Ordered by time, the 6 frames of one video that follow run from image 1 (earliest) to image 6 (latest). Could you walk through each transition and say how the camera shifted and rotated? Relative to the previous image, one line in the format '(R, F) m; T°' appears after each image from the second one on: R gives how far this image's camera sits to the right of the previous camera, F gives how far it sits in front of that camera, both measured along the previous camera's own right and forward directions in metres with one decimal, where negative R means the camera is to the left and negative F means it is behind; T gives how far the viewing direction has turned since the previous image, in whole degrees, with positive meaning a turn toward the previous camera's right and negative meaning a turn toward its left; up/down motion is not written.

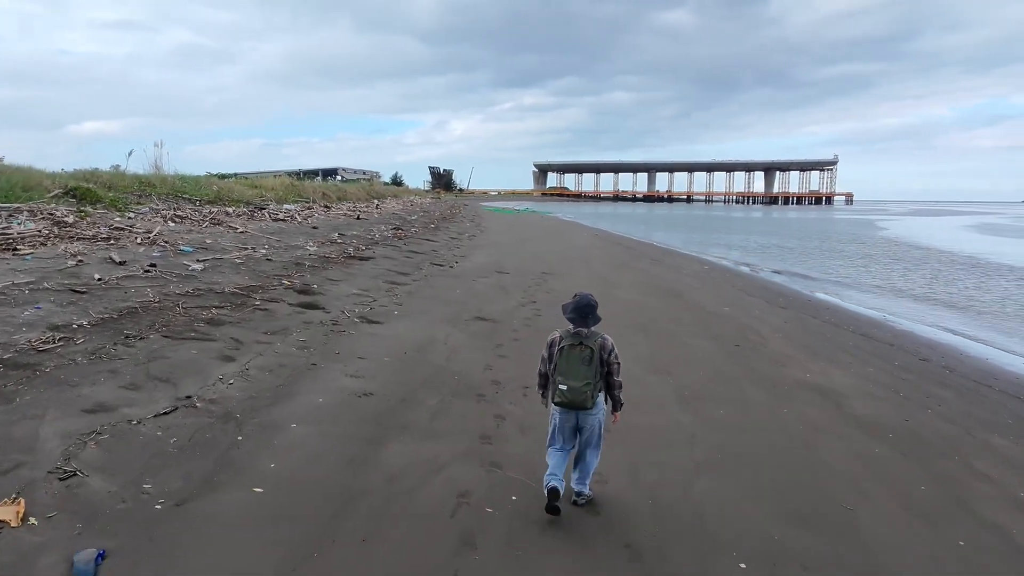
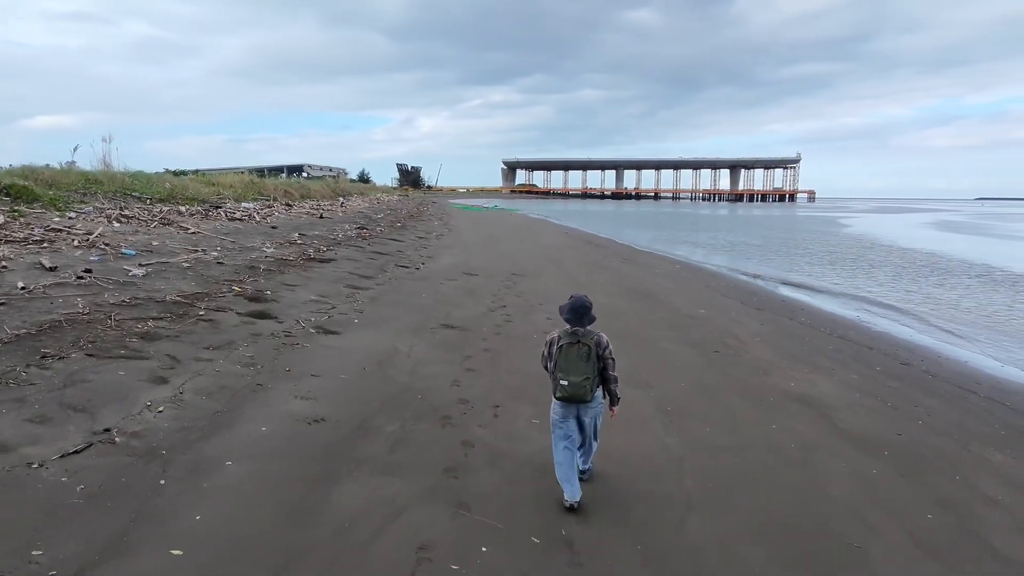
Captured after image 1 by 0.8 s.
(0.0, +0.4) m; +3°
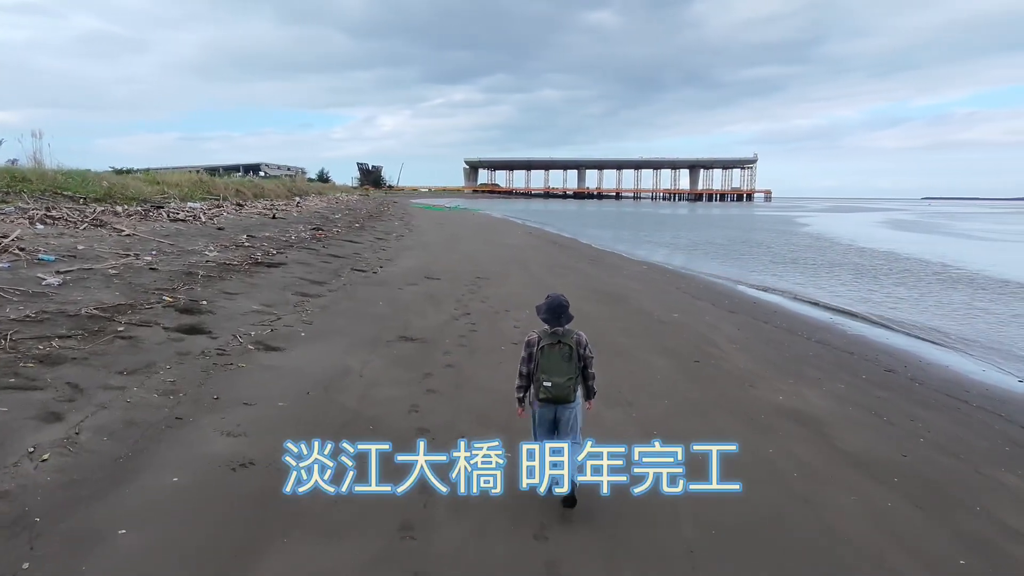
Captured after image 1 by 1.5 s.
(0.0, +0.6) m; +3°
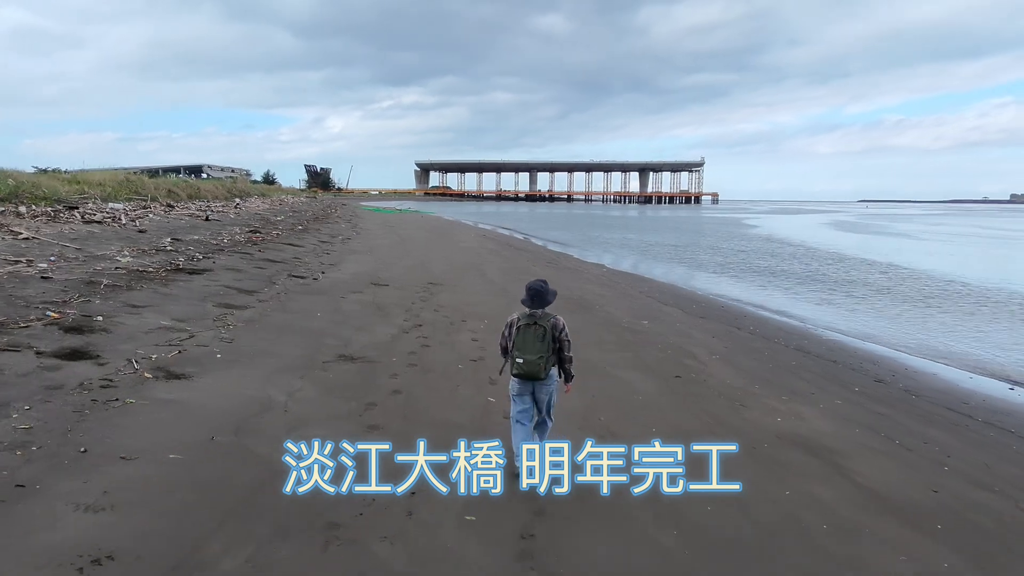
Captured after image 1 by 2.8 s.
(0.0, +0.8) m; +4°
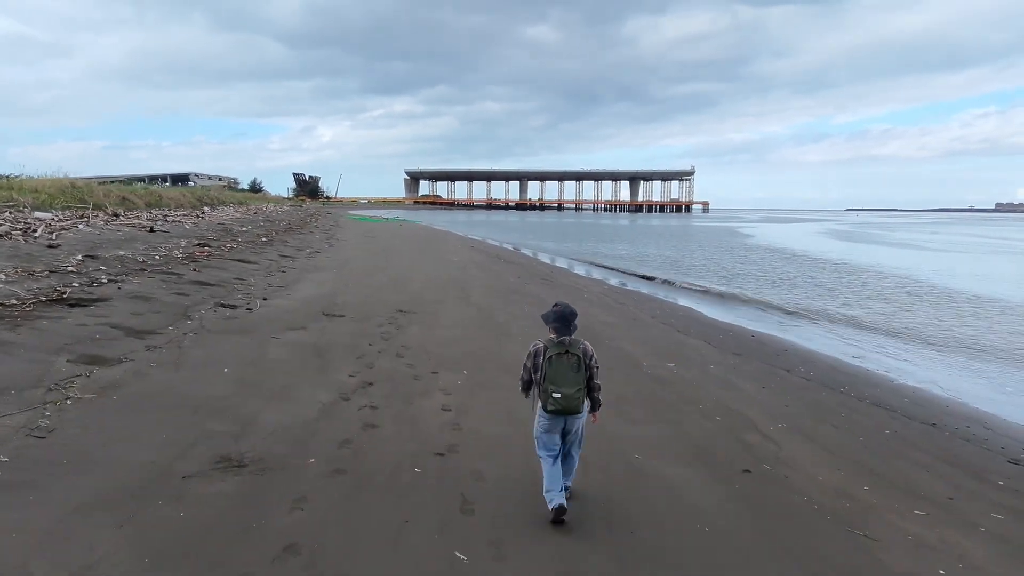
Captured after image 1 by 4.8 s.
(0.0, +1.9) m; +1°
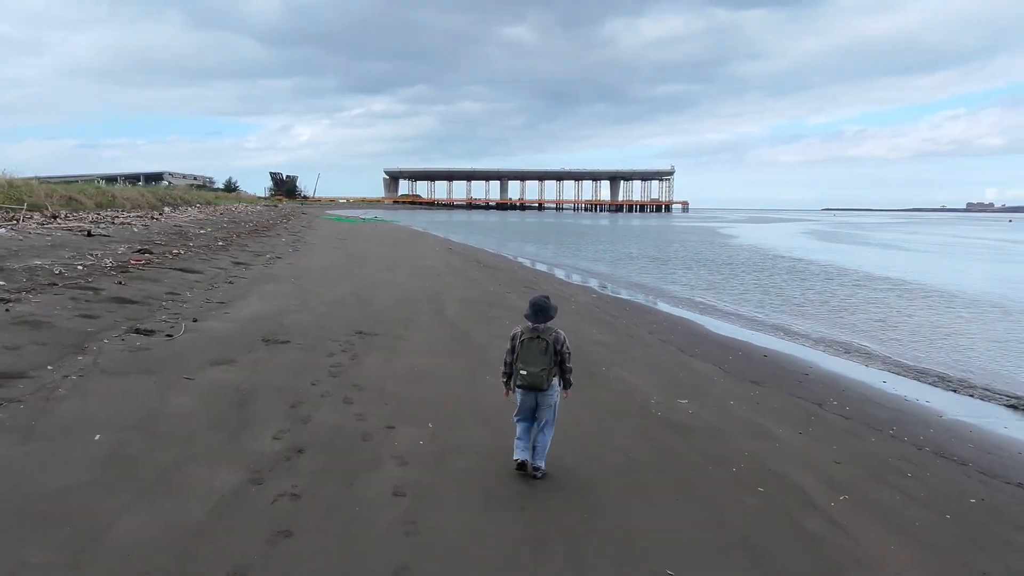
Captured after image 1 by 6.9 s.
(0.0, +1.2) m; +2°
